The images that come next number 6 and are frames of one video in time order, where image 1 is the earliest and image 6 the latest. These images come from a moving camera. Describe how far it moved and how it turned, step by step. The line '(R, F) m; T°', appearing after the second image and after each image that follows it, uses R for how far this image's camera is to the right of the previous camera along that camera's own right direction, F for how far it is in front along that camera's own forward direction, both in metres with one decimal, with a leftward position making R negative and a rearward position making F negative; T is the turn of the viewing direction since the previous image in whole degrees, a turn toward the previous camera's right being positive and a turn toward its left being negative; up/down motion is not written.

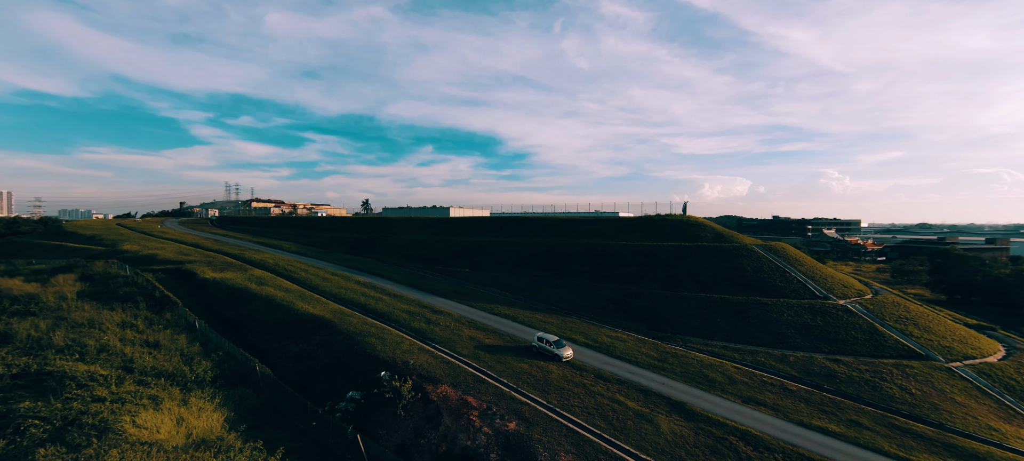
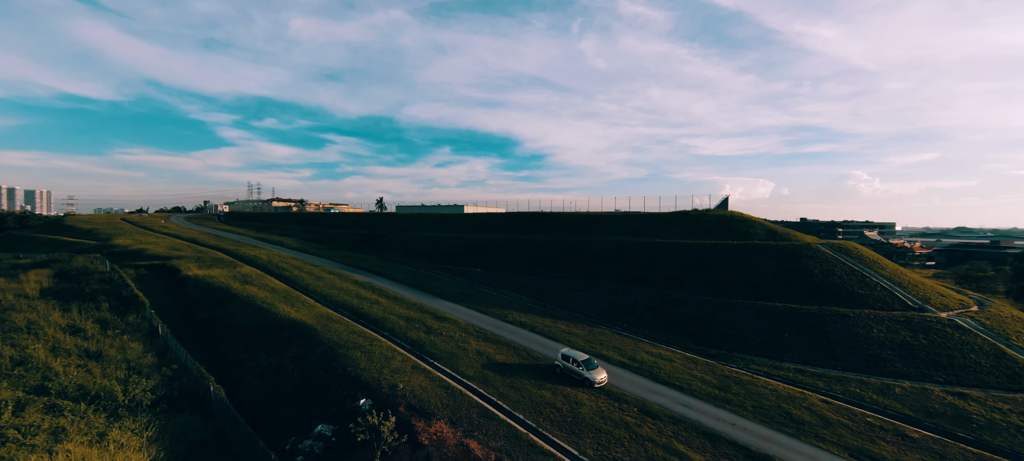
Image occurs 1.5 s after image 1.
(-0.2, +6.7) m; -2°
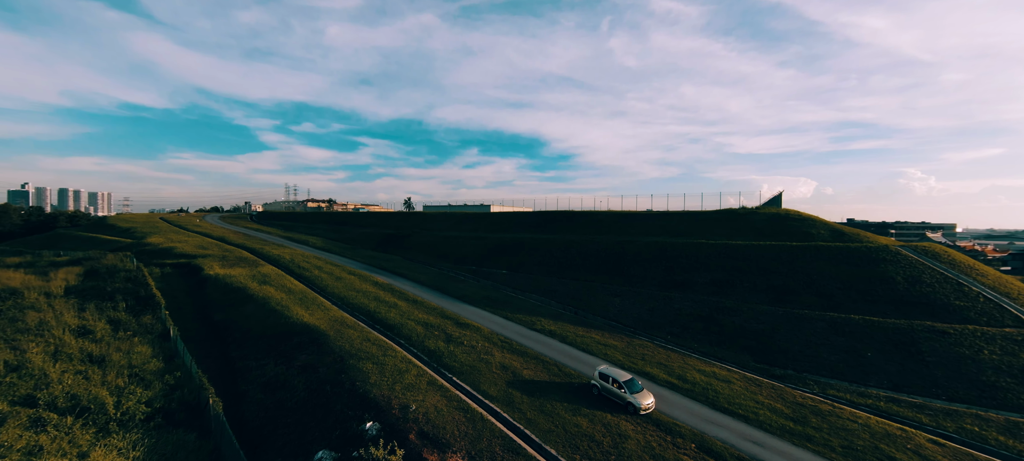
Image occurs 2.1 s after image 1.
(-0.1, +3.4) m; -4°
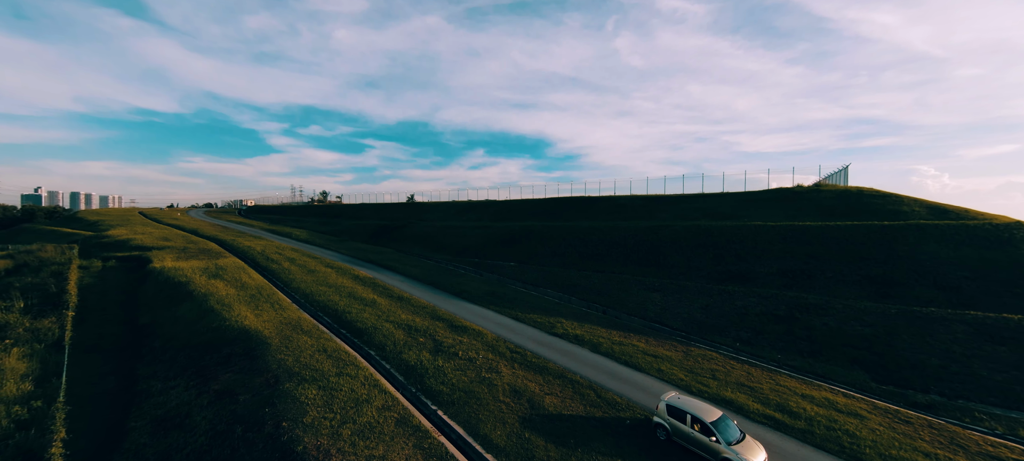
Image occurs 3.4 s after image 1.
(-0.4, +8.2) m; -1°
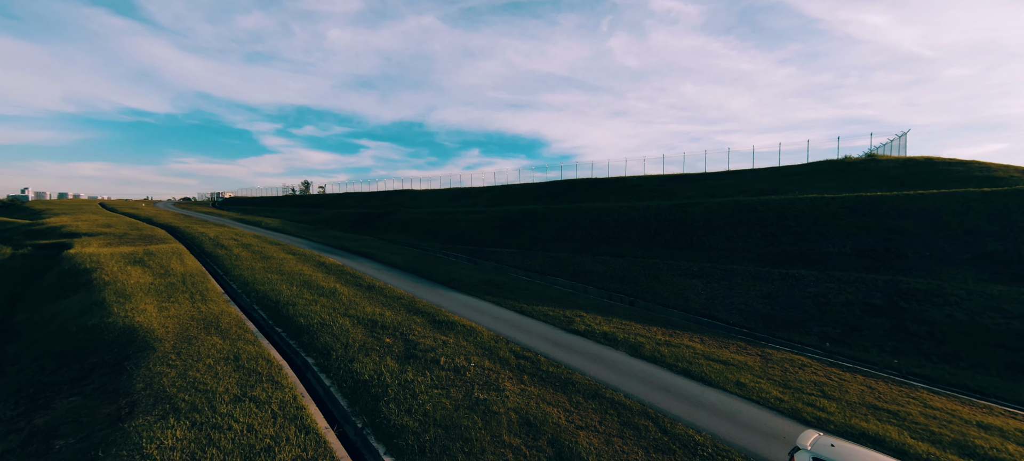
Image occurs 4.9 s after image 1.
(-0.4, +6.6) m; +1°
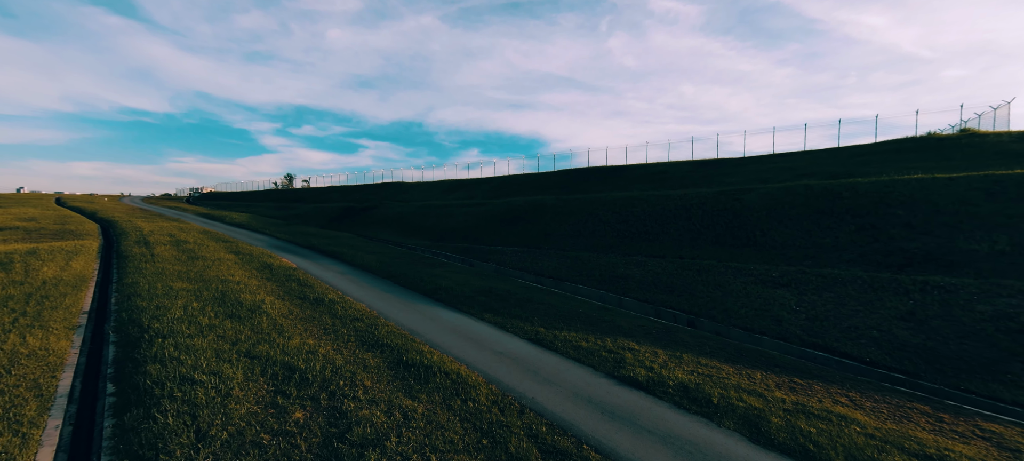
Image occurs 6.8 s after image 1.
(-0.5, +7.2) m; 0°
